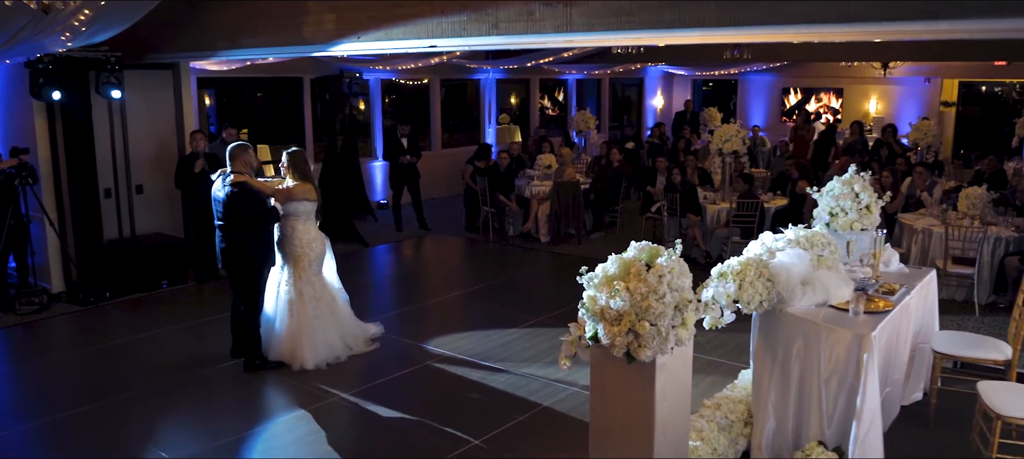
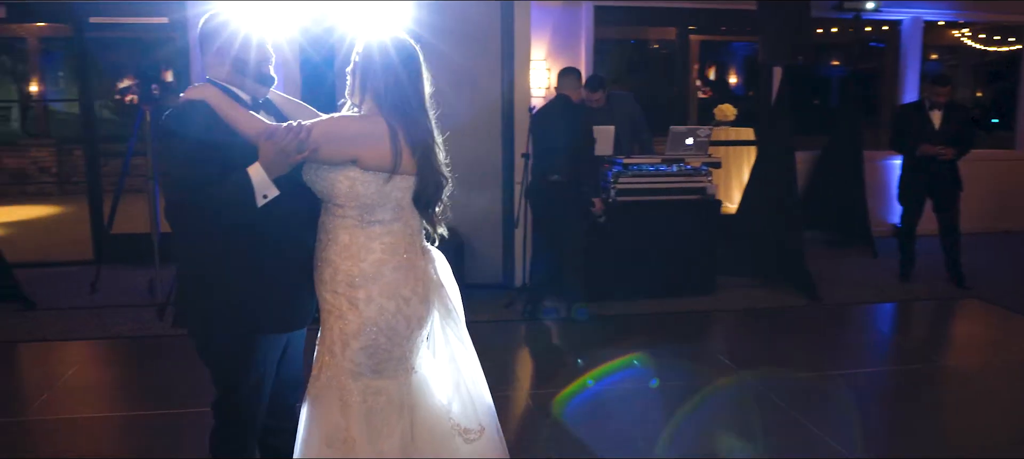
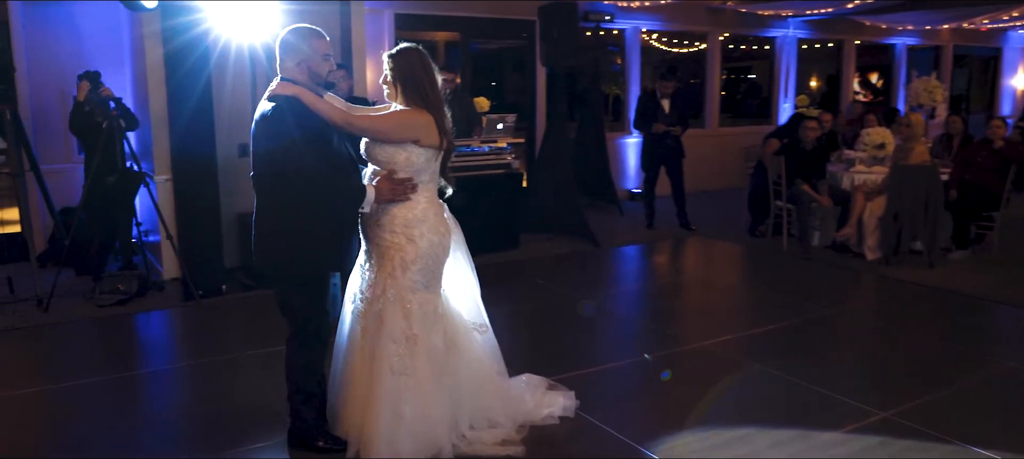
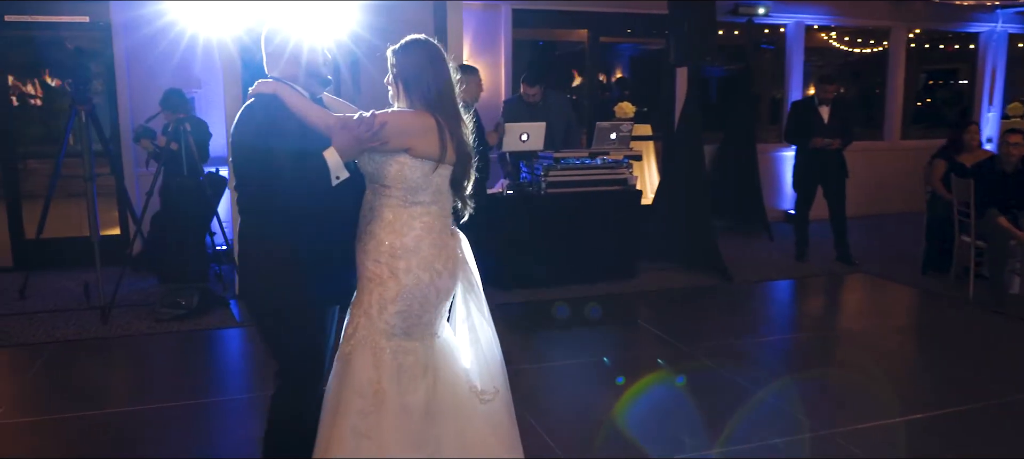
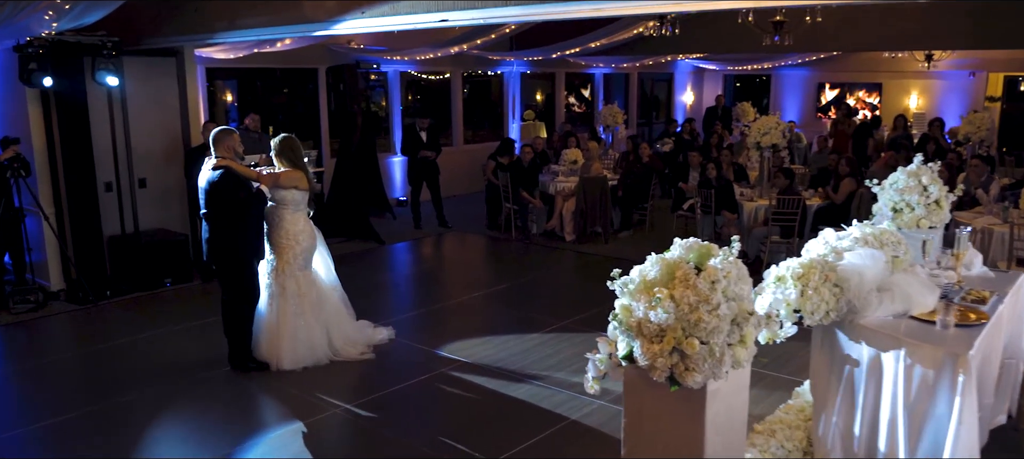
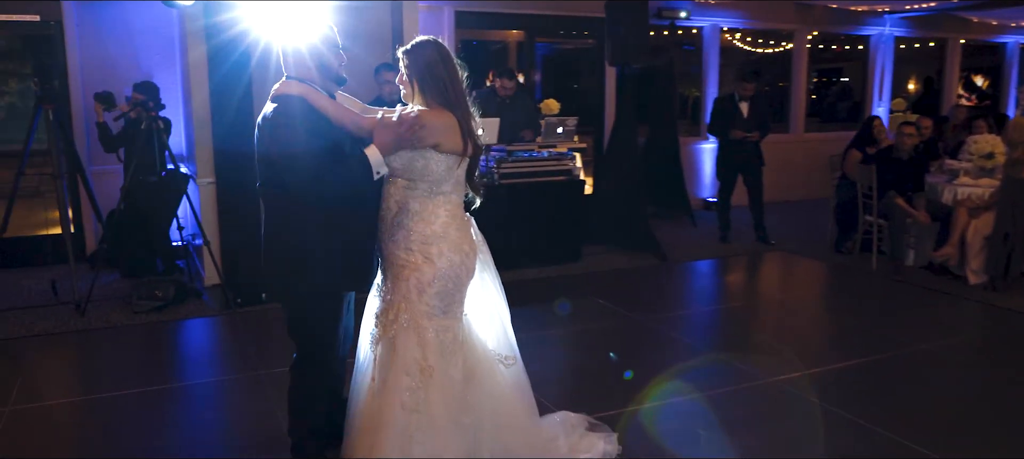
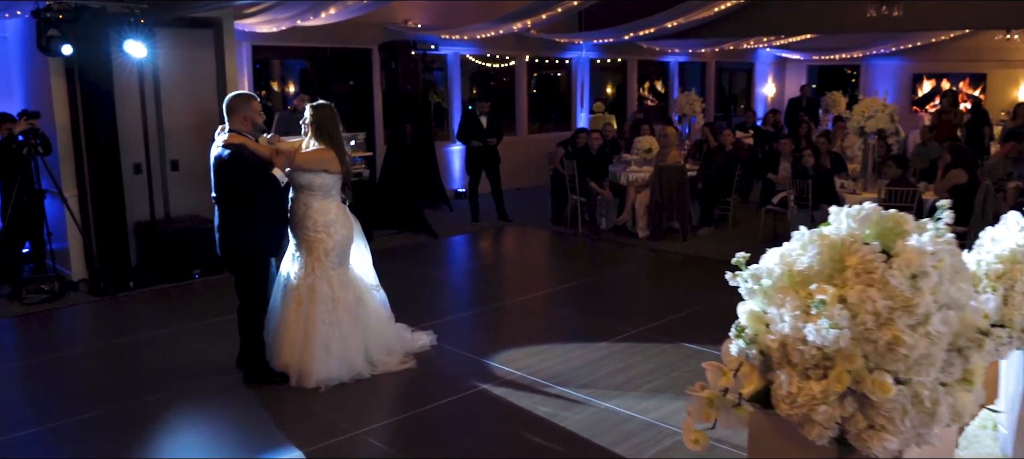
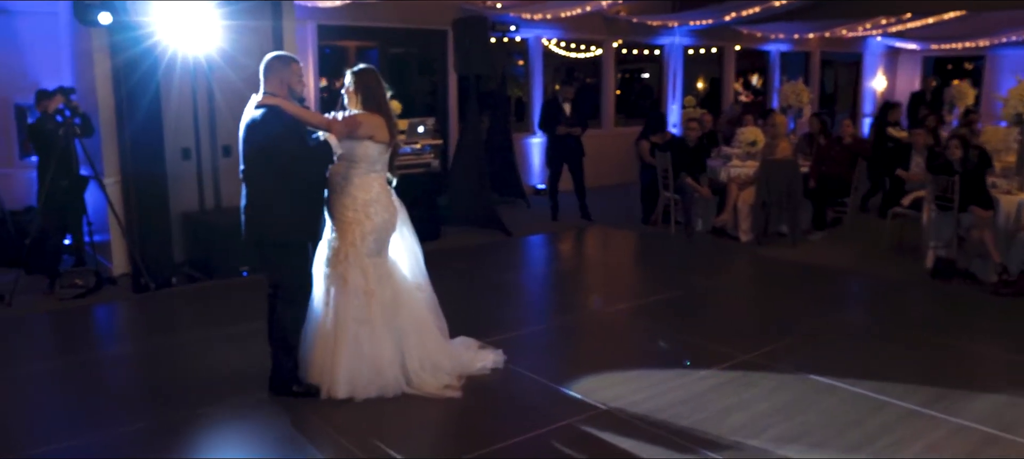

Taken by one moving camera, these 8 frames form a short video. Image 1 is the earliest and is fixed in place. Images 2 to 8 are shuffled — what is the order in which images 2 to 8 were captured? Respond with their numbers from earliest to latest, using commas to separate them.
5, 7, 8, 3, 6, 4, 2
